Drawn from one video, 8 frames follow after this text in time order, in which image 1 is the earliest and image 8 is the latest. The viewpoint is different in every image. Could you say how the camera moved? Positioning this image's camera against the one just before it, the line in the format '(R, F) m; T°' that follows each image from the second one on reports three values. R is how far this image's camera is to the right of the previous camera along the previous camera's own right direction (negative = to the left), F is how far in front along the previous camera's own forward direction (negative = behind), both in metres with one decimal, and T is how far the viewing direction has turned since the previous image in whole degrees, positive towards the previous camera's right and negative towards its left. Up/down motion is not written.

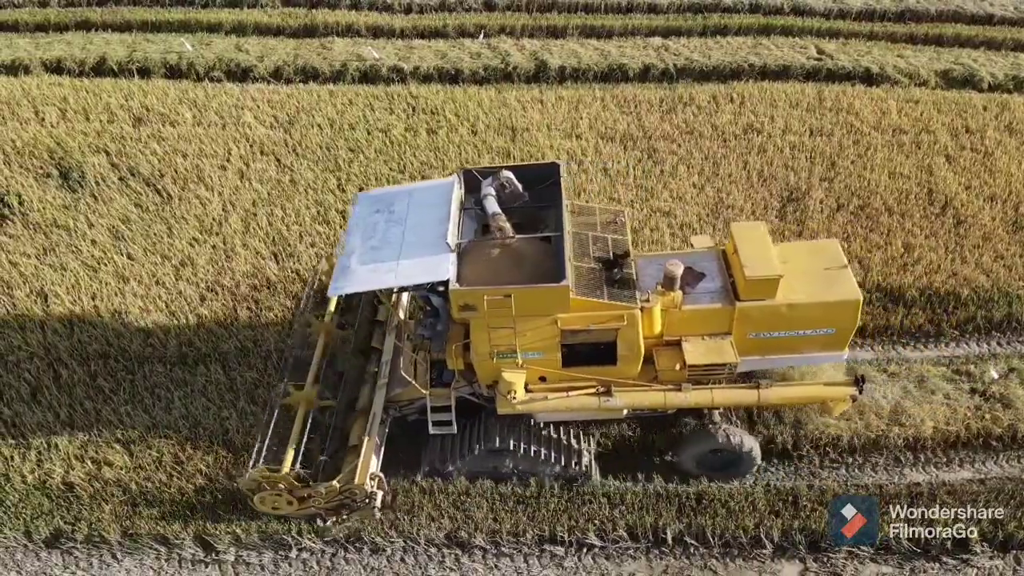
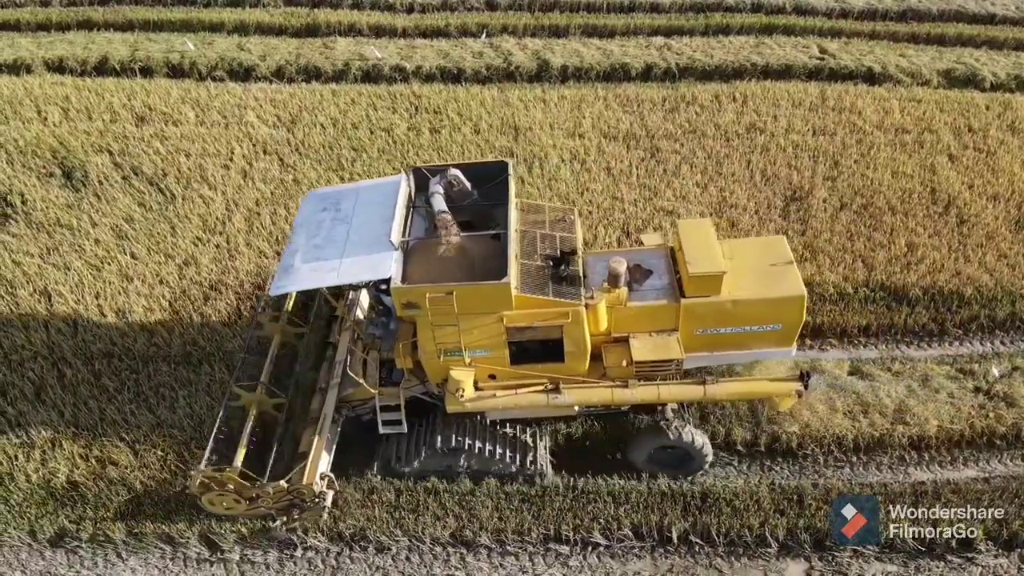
(0.0, 0.0) m; 0°
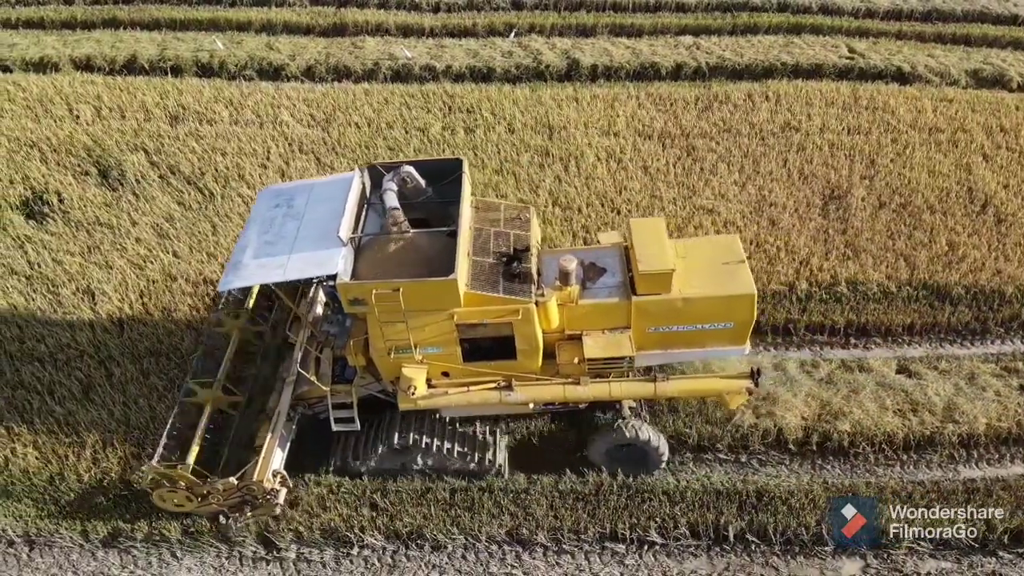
(-0.4, 0.0) m; 0°
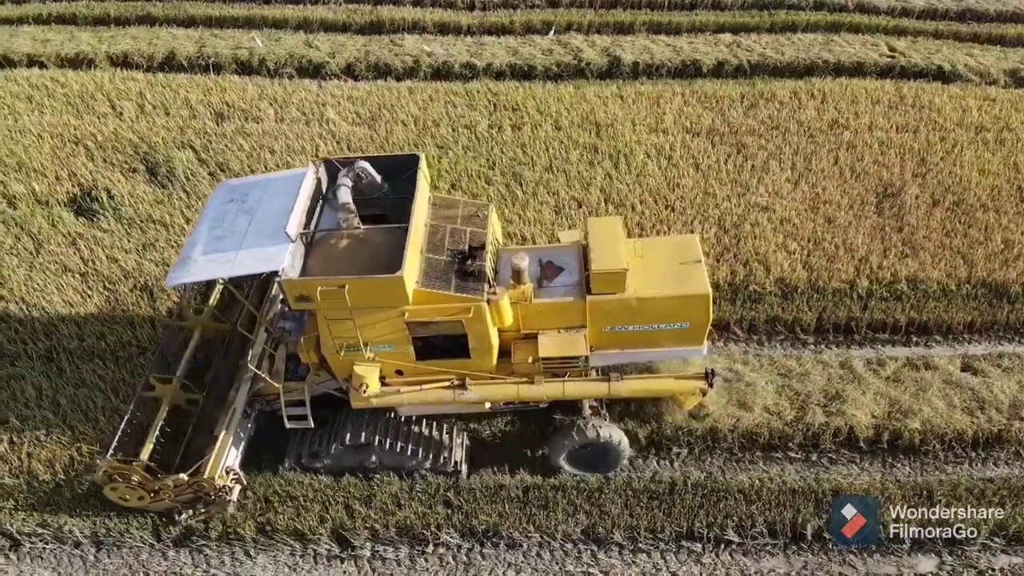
(-0.5, +0.1) m; 0°
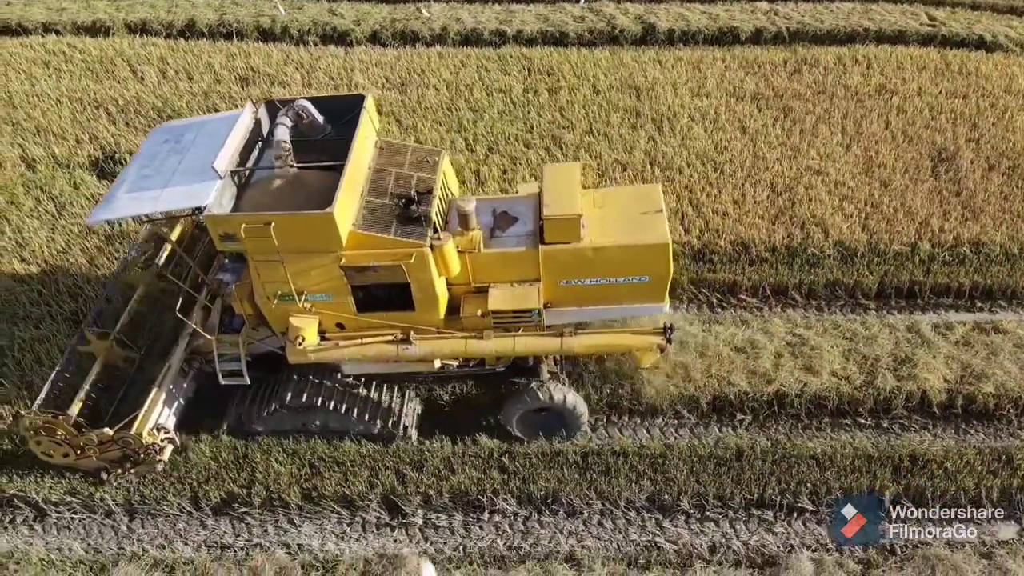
(-0.4, +0.4) m; 0°
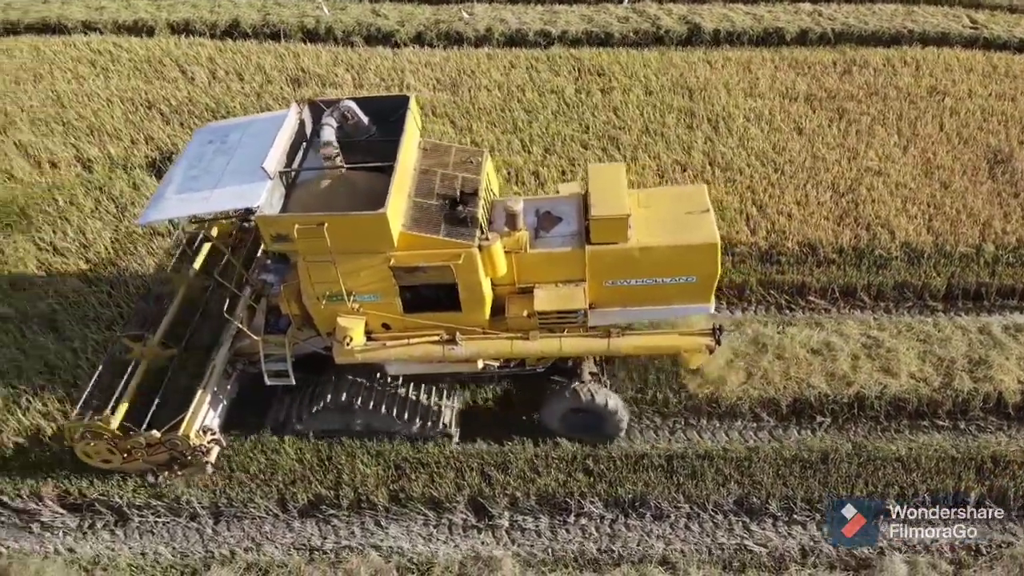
(-0.6, 0.0) m; +1°
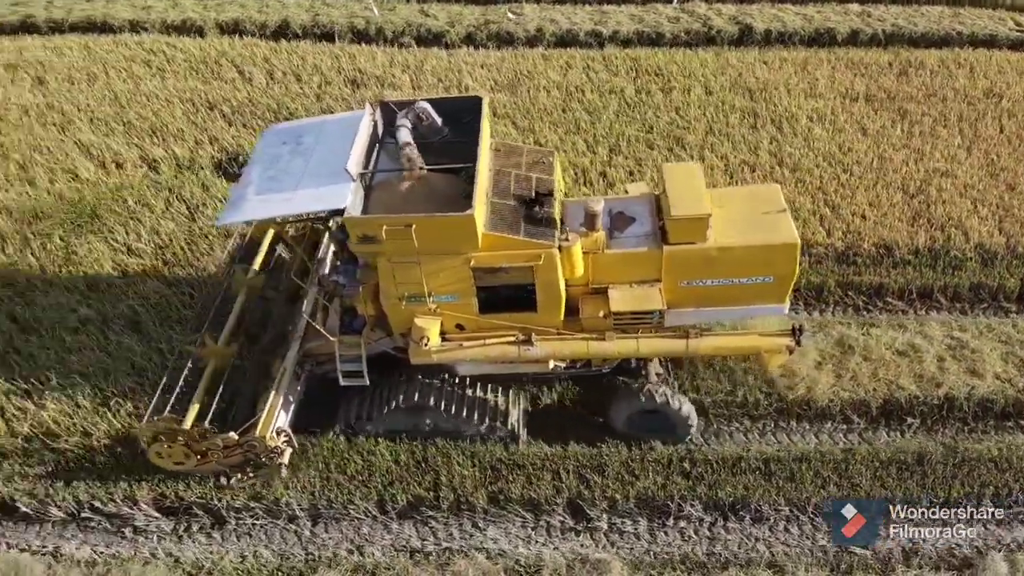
(-0.7, 0.0) m; +1°
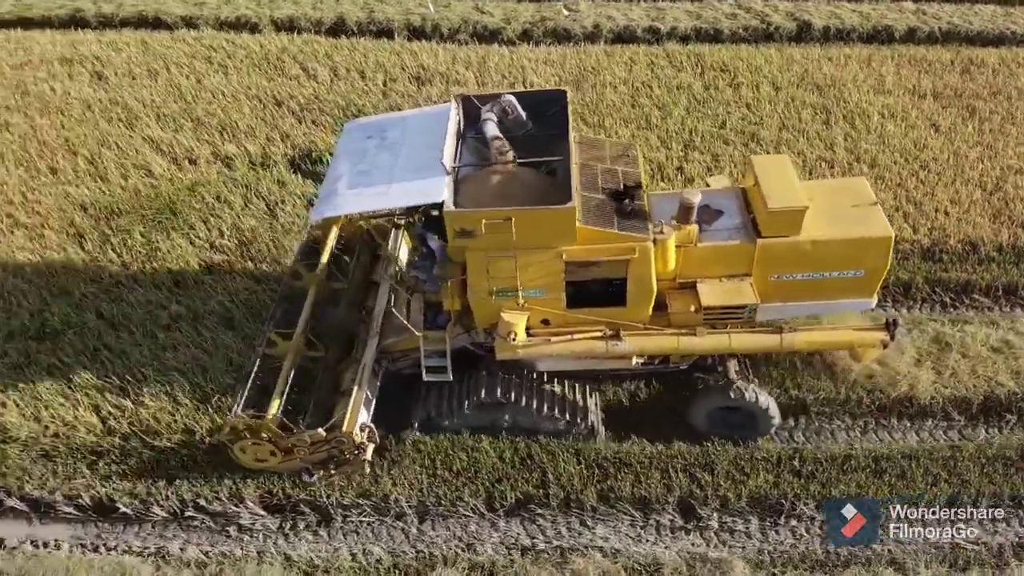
(-0.7, 0.0) m; 0°
